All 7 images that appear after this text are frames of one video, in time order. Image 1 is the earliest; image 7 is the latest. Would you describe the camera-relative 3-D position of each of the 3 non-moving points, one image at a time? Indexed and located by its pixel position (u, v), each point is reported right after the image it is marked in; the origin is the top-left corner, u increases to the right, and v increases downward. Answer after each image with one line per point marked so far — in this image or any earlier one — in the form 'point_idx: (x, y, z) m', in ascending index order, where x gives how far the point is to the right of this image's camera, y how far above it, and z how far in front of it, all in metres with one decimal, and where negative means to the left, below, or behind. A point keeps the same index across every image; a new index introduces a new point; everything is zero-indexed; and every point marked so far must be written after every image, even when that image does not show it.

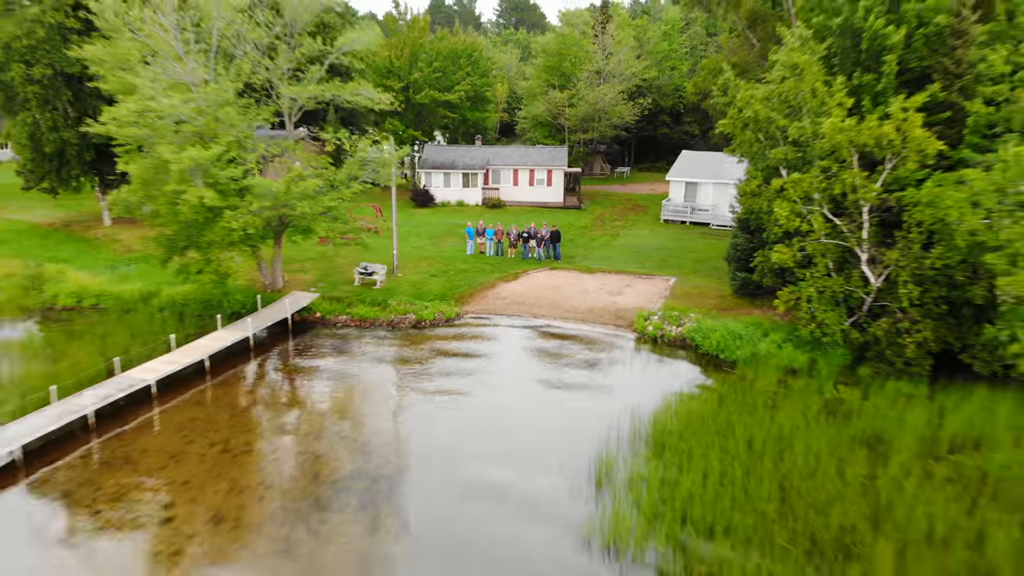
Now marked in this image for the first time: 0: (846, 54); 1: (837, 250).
0: (+12.3, +8.6, +15.1) m
1: (+10.9, +1.3, +13.6) m
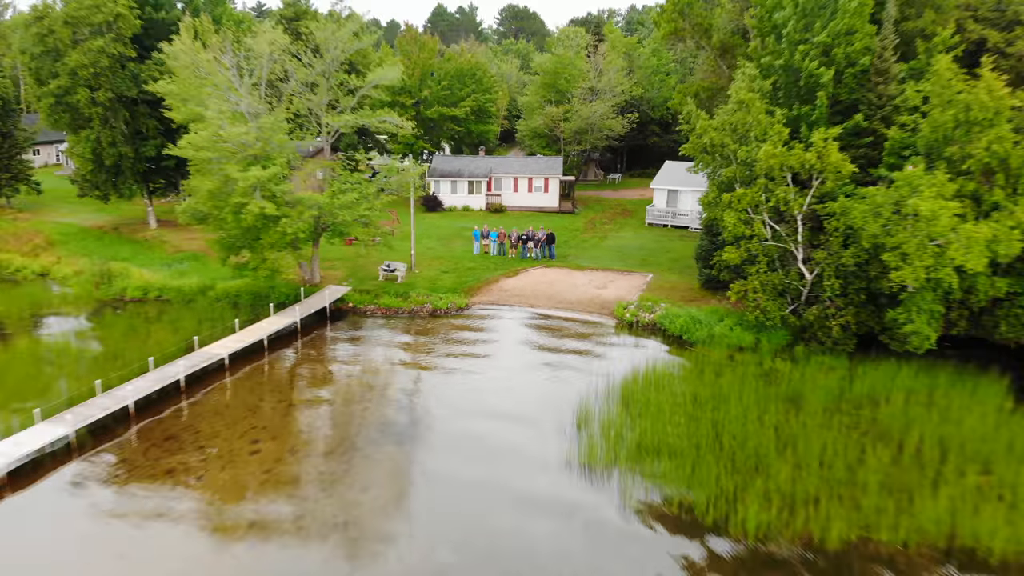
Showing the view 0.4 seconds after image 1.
0: (+12.3, +8.8, +18.0) m
1: (+10.9, +1.5, +16.4) m
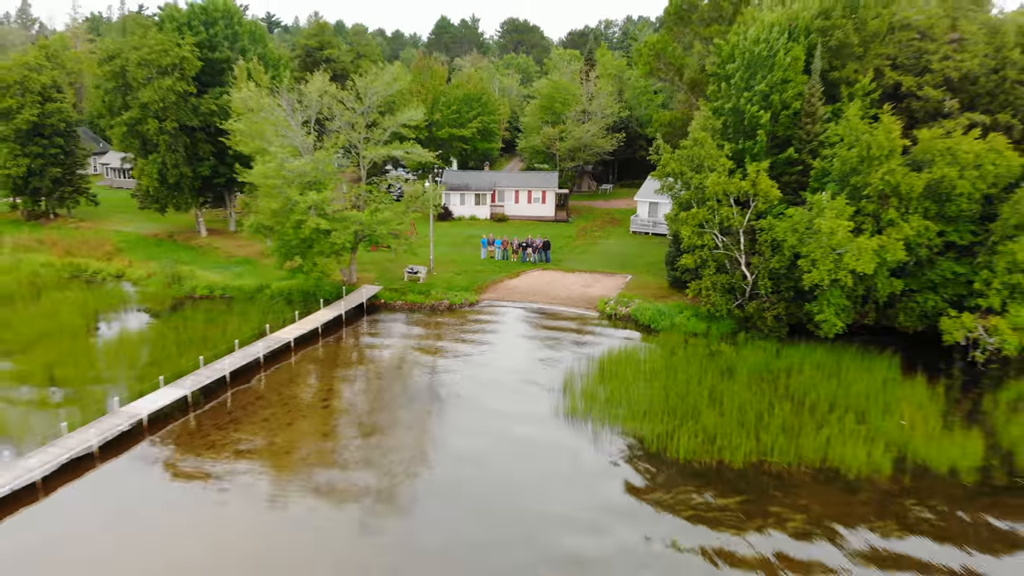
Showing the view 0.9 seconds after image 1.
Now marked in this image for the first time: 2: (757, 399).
0: (+12.5, +8.9, +22.1) m
1: (+11.0, +1.6, +20.5) m
2: (+9.6, -4.5, +16.0) m
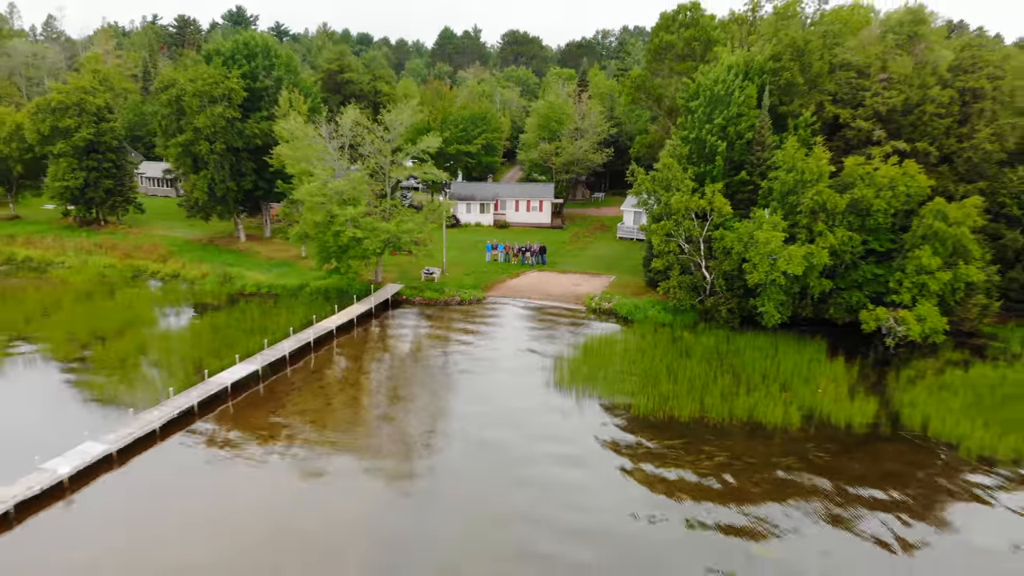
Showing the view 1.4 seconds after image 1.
0: (+12.5, +9.0, +26.4) m
1: (+11.1, +1.7, +24.8) m
2: (+9.7, -4.4, +20.2) m
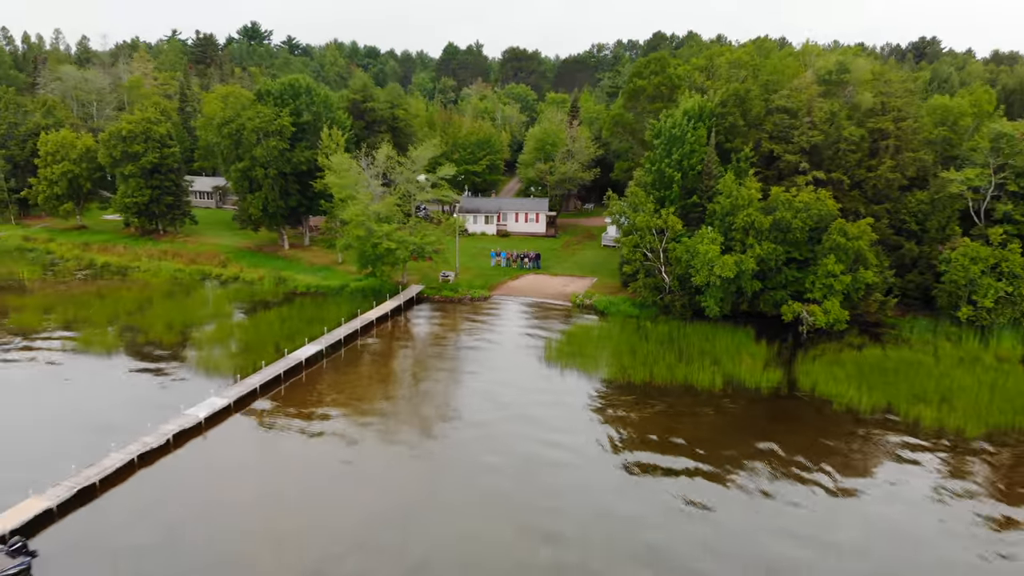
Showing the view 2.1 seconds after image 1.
0: (+12.6, +9.0, +33.1) m
1: (+11.1, +1.7, +31.5) m
2: (+9.8, -4.4, +26.9) m
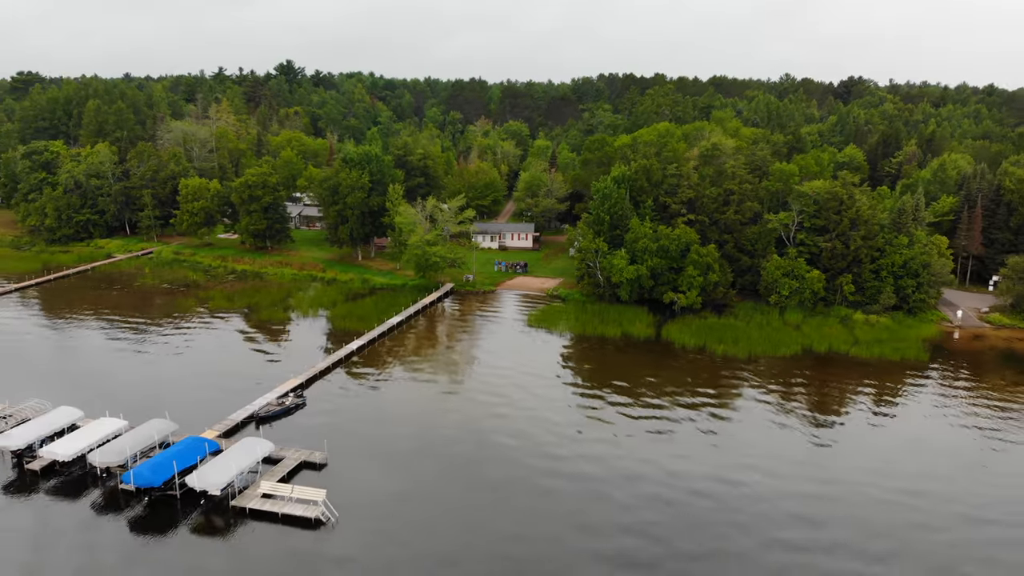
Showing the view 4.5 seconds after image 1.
0: (+12.1, +9.5, +55.0) m
1: (+10.7, +2.2, +53.4) m
2: (+9.4, -3.9, +48.8) m
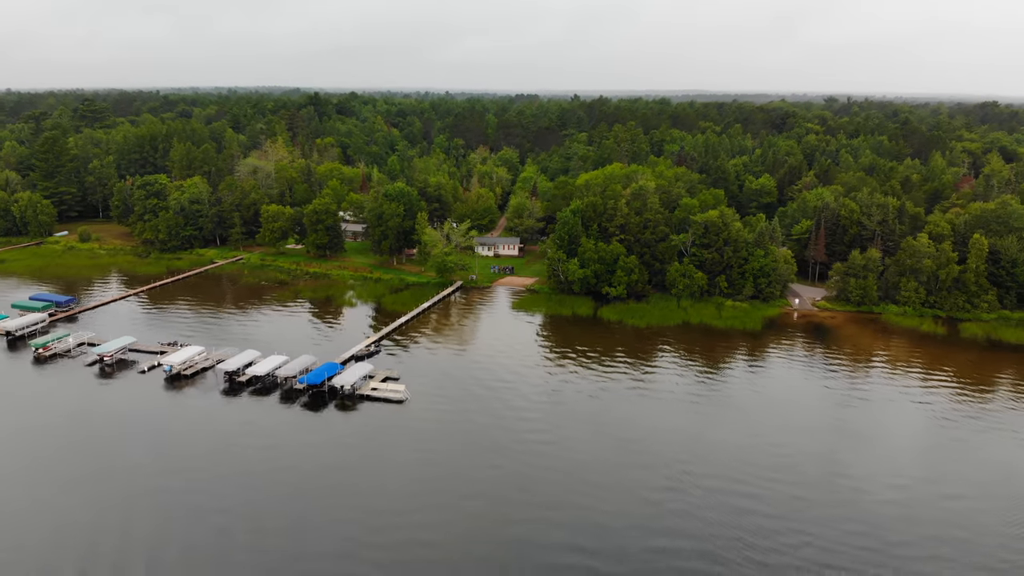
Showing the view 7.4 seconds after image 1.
0: (+10.1, +10.2, +82.2) m
1: (+8.7, +2.9, +80.6) m
2: (+7.4, -3.2, +76.0) m
